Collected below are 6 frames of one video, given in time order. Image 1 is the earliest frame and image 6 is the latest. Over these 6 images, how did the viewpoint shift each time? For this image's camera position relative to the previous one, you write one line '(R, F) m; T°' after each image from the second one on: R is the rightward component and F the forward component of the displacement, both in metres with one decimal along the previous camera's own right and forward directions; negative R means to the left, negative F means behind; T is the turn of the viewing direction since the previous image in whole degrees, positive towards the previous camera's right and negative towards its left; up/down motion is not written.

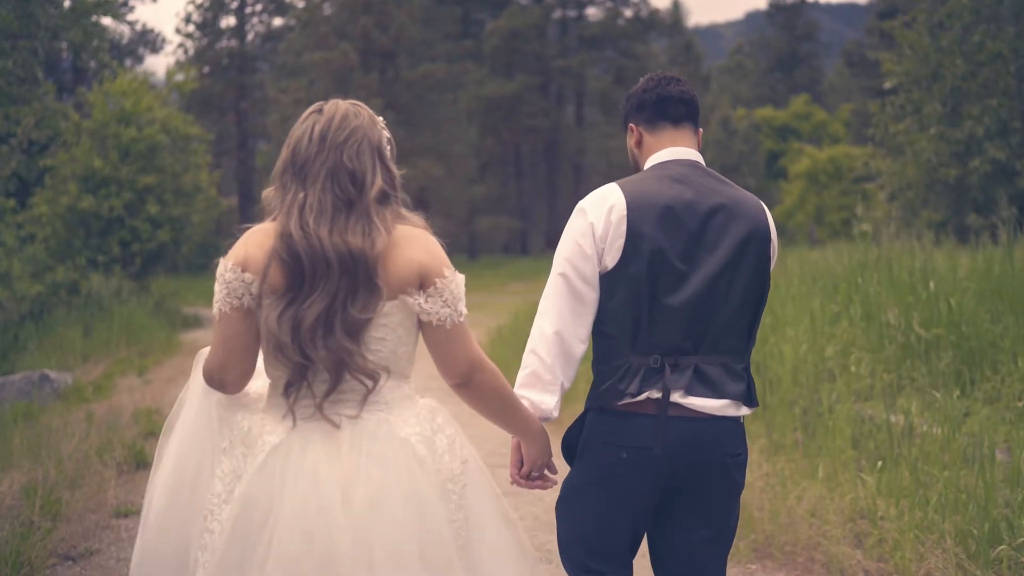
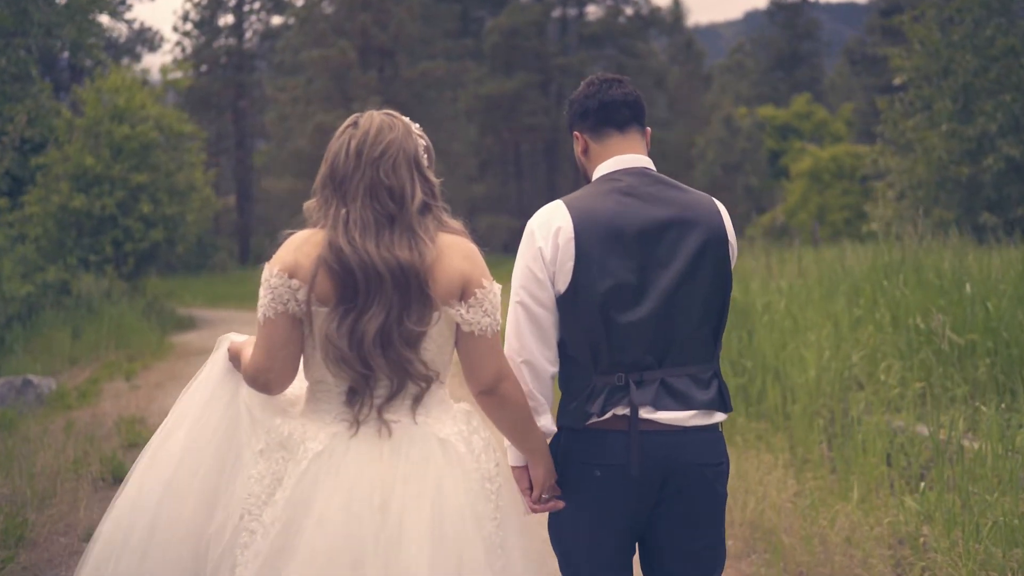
(0.0, +0.5) m; 0°
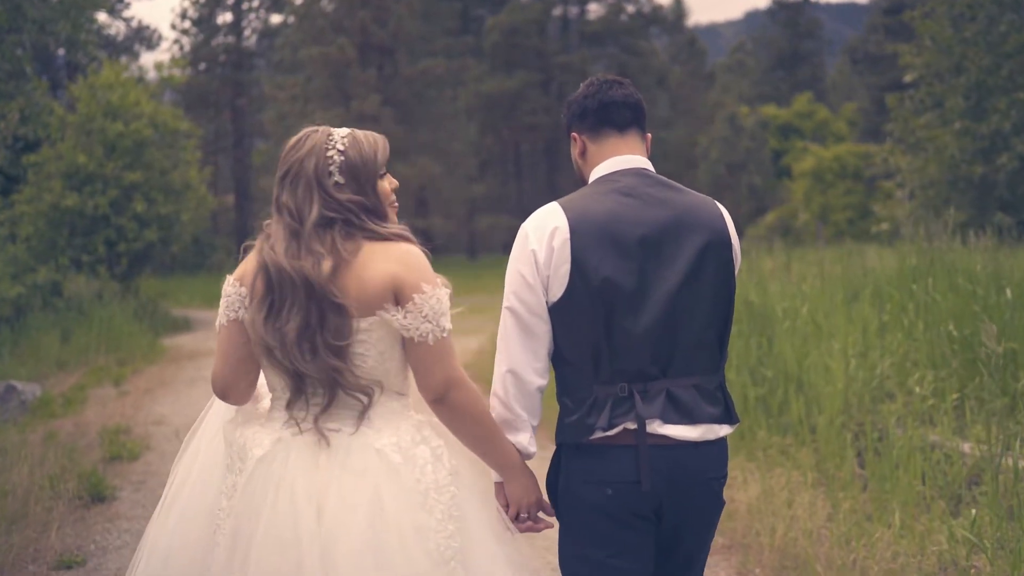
(0.0, +0.5) m; 0°
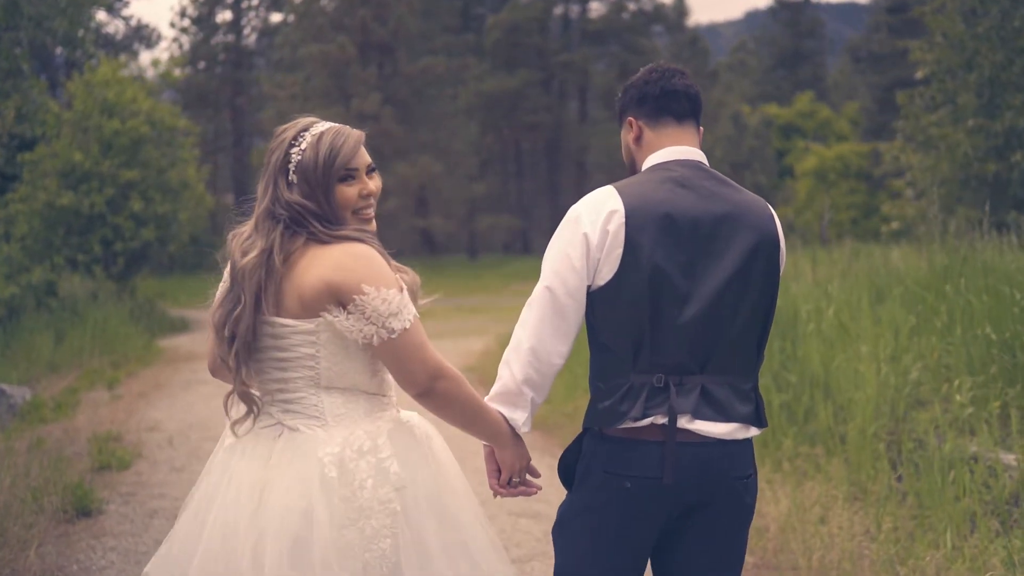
(-0.1, +0.4) m; 0°
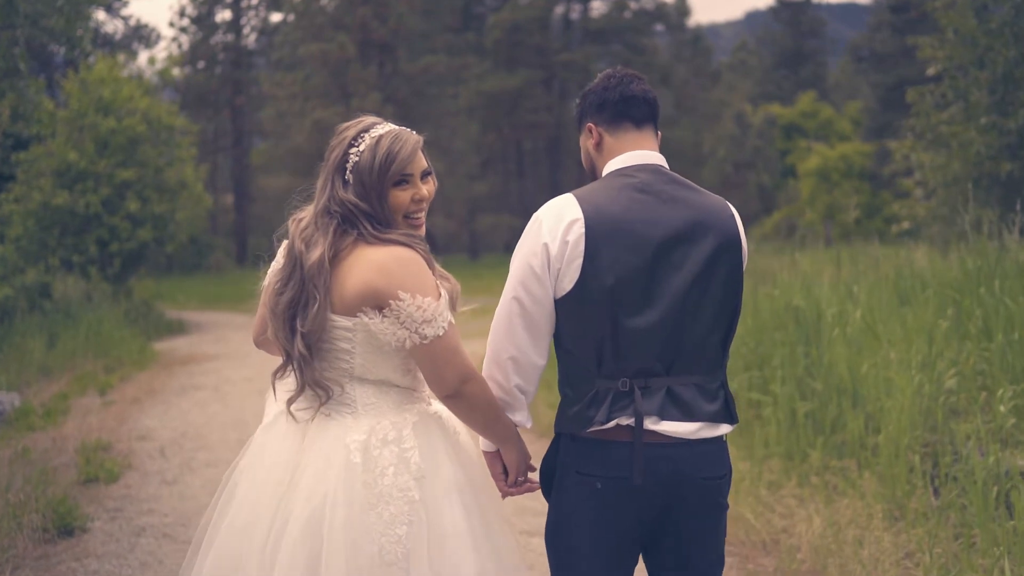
(-0.1, +0.4) m; 0°
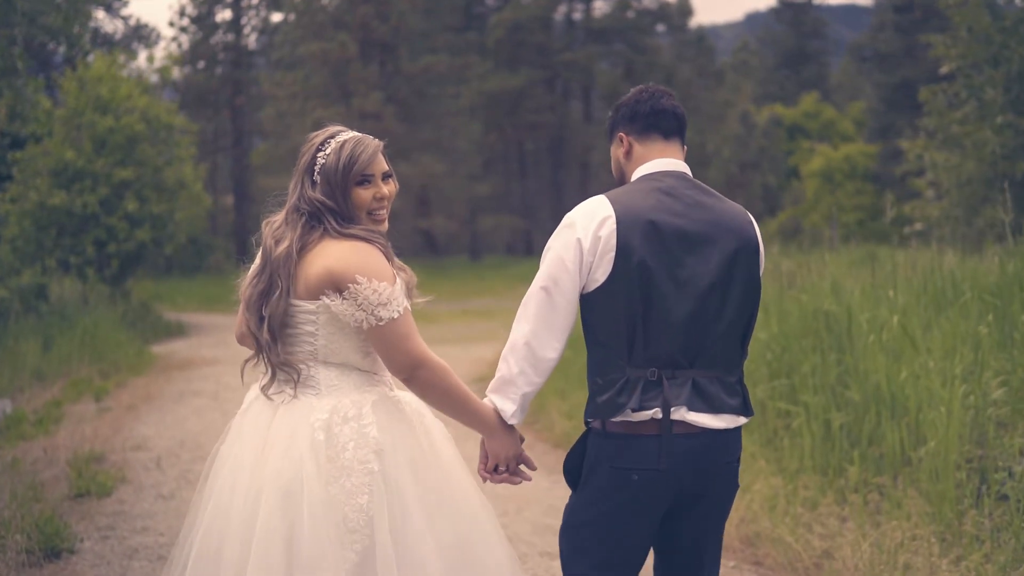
(-0.1, +0.4) m; 0°
